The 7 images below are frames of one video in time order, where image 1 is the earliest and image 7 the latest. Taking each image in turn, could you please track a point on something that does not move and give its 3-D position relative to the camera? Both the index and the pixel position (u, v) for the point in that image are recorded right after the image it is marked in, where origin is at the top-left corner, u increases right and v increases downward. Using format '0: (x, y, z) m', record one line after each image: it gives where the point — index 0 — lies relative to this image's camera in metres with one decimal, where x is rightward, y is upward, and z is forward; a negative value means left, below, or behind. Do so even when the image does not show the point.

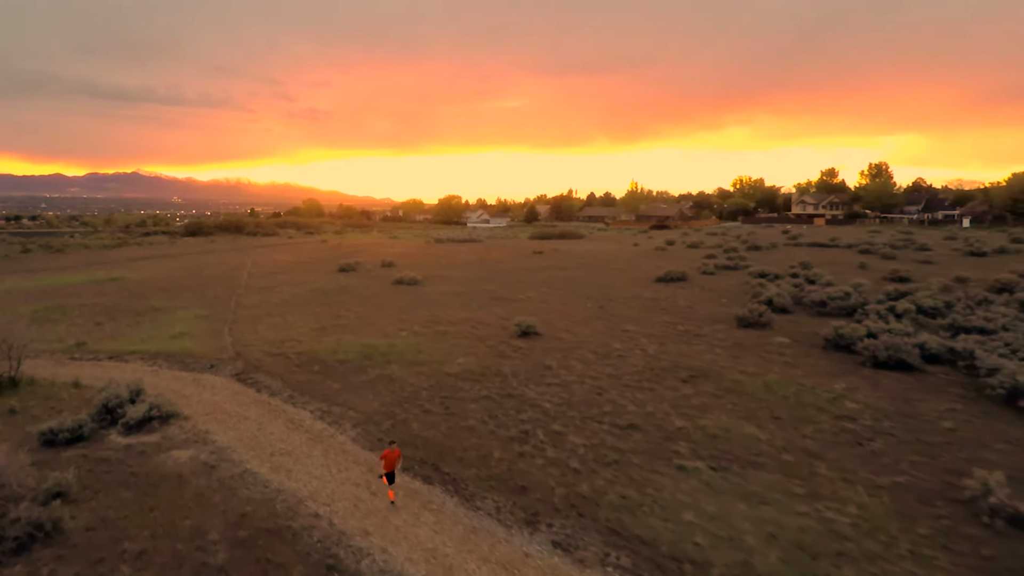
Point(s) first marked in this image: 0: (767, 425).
0: (+6.2, -3.4, +16.3) m
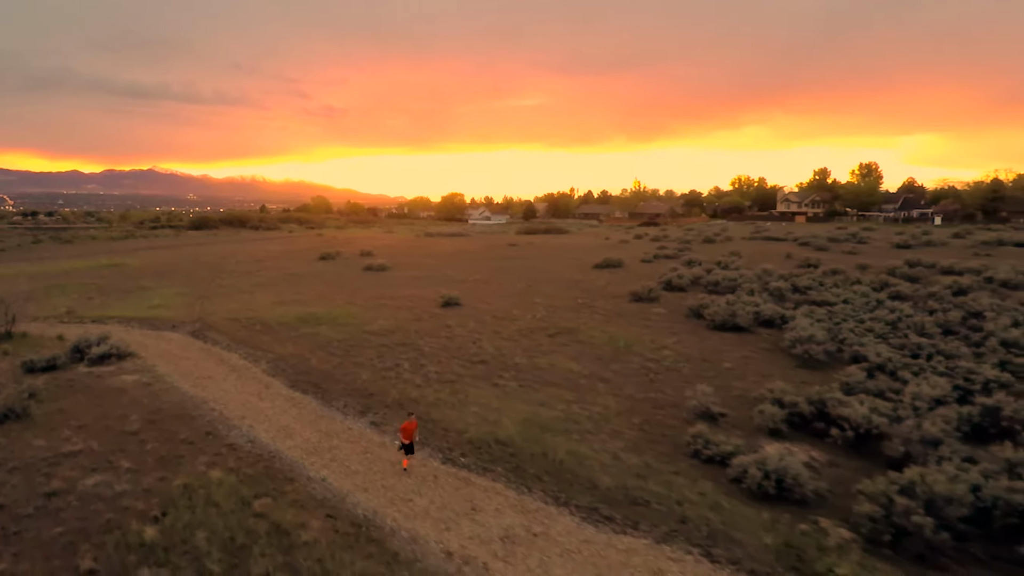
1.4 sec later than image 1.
0: (+2.4, -2.4, +20.7) m
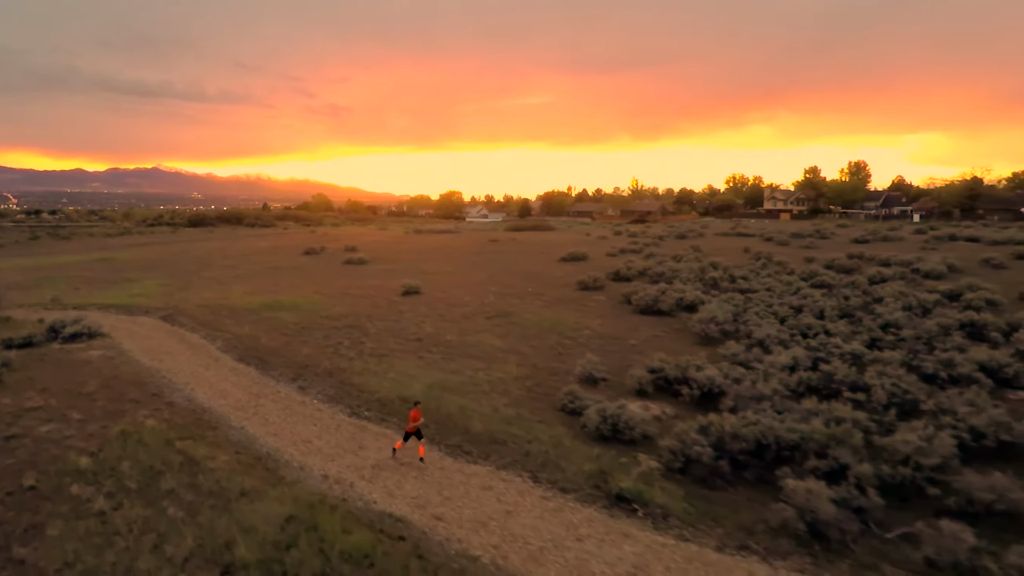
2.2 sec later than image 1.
0: (-0.1, -1.9, +23.0) m
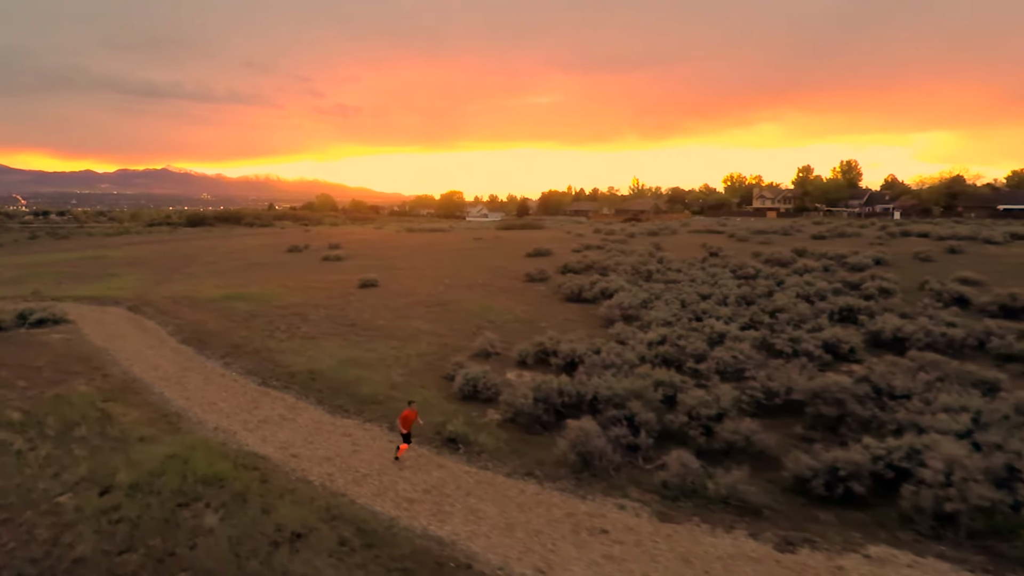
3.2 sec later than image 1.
0: (-3.1, -1.5, +25.3) m
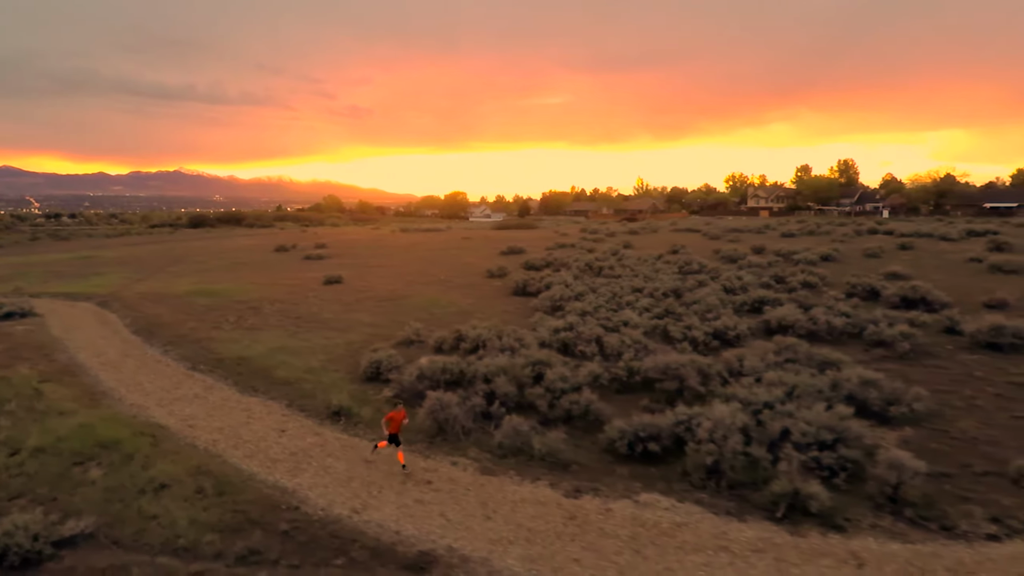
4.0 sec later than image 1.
0: (-5.7, -1.2, +27.0) m
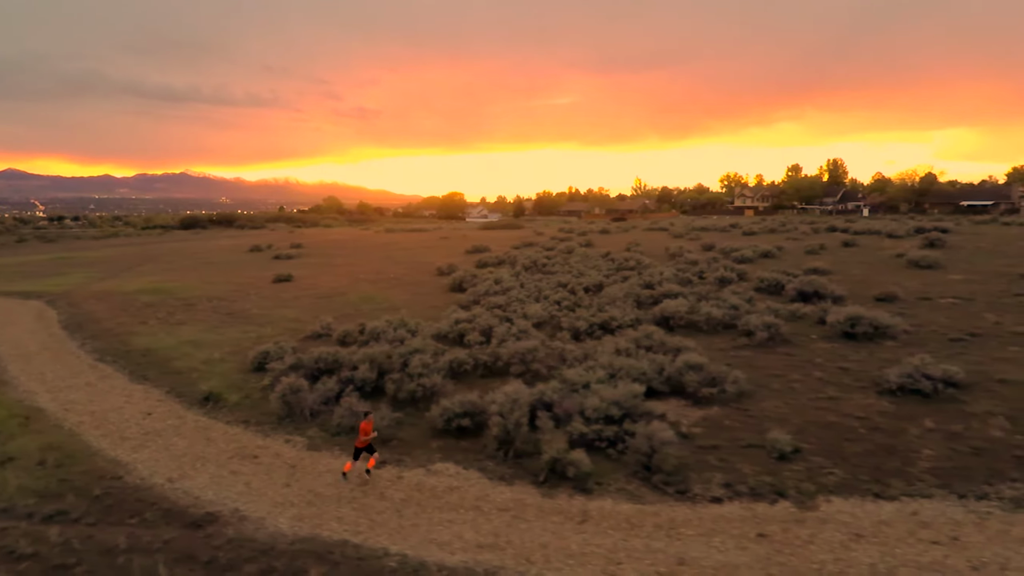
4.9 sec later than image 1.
0: (-9.1, -1.1, +28.2) m
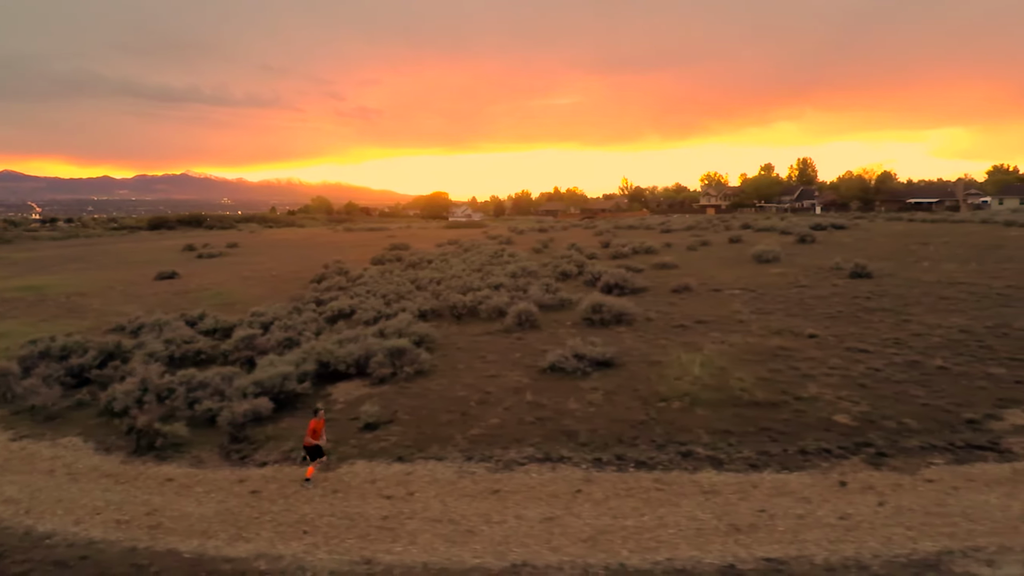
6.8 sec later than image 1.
0: (-16.5, -0.9, +29.3) m
